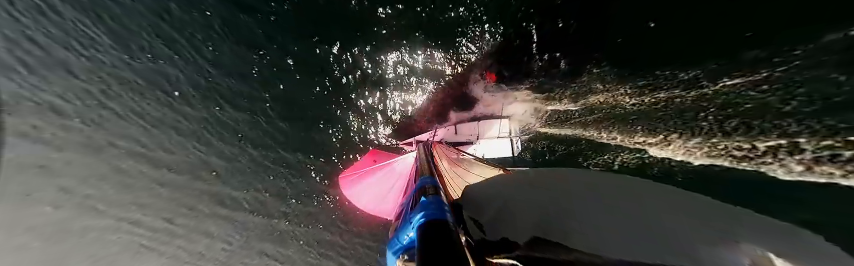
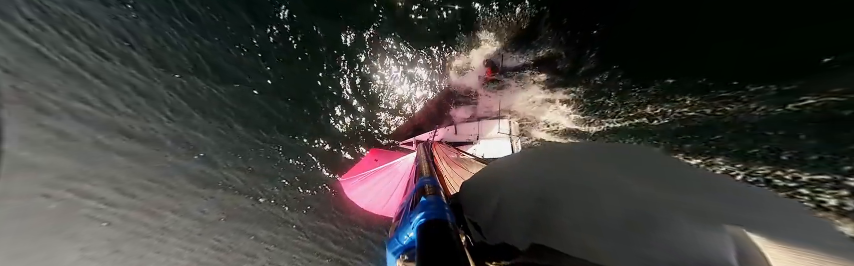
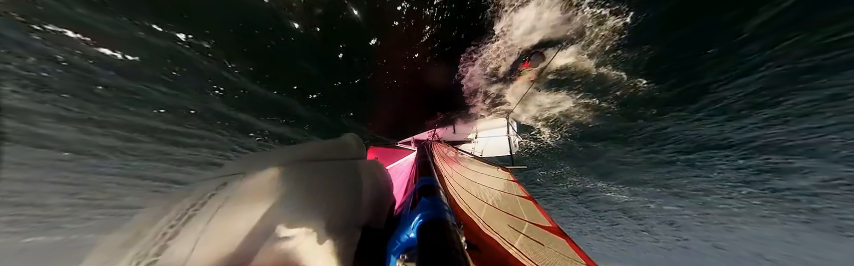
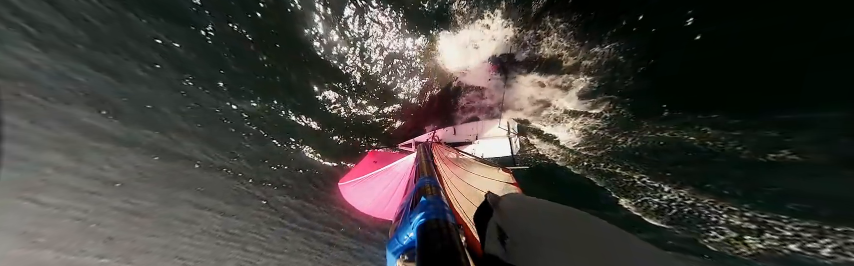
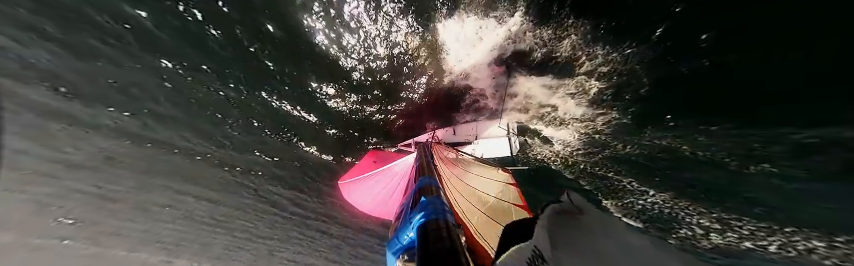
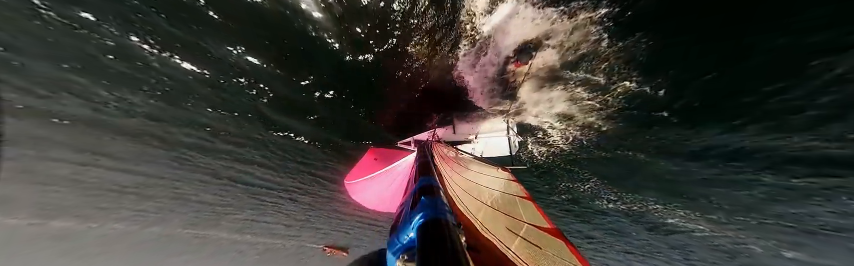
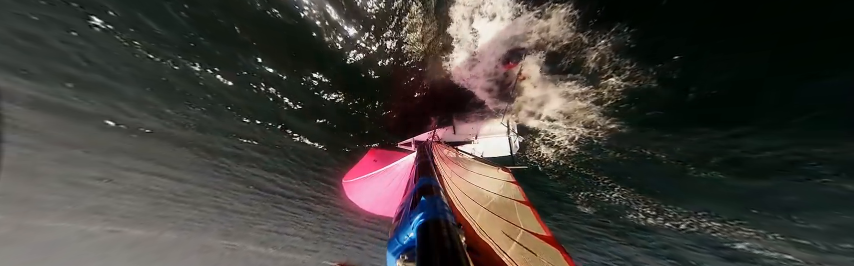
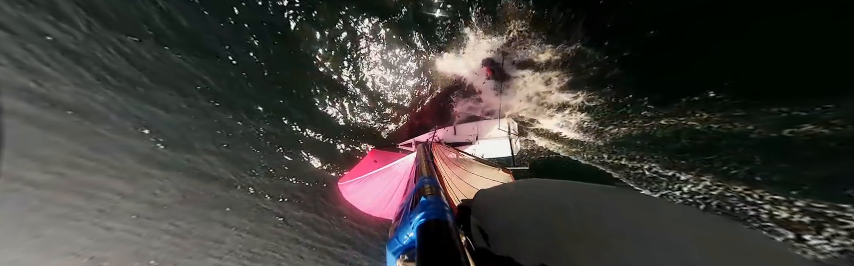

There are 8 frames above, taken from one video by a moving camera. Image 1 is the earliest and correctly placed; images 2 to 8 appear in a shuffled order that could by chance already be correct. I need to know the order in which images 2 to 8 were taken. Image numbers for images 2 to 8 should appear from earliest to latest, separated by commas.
2, 8, 4, 5, 7, 6, 3
